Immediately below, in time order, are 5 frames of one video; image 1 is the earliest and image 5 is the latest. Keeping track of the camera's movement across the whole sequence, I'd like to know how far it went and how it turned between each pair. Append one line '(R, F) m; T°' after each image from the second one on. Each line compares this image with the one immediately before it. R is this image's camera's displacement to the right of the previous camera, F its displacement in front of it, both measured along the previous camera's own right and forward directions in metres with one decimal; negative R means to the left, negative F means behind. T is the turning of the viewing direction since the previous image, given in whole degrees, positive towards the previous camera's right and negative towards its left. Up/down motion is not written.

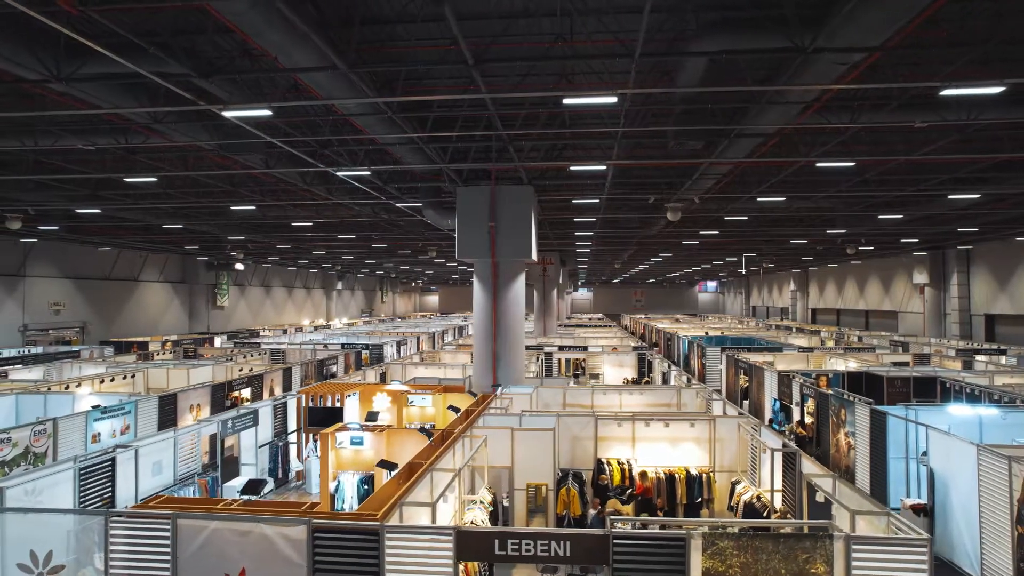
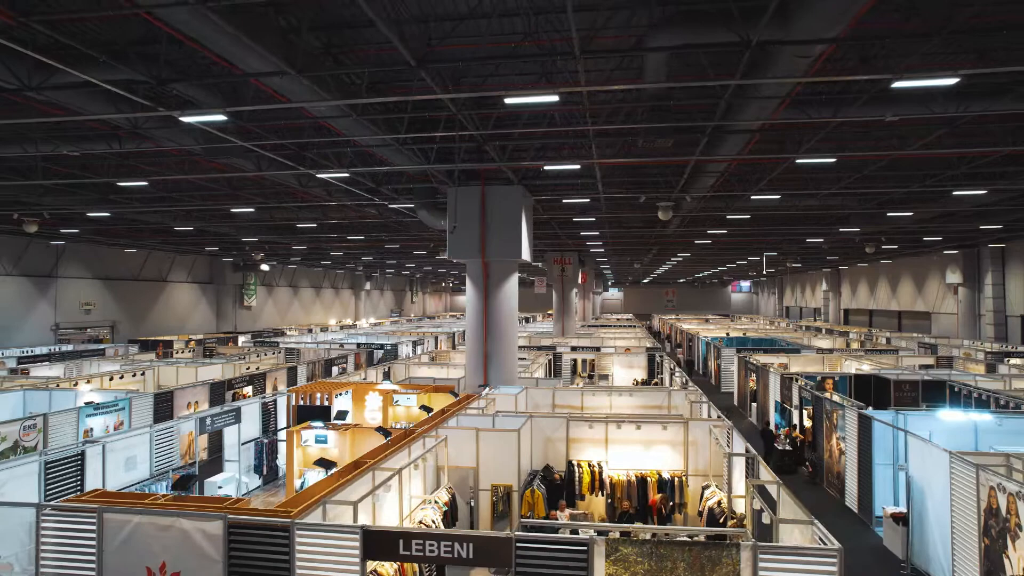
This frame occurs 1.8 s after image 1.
(+1.1, 0.0) m; -3°
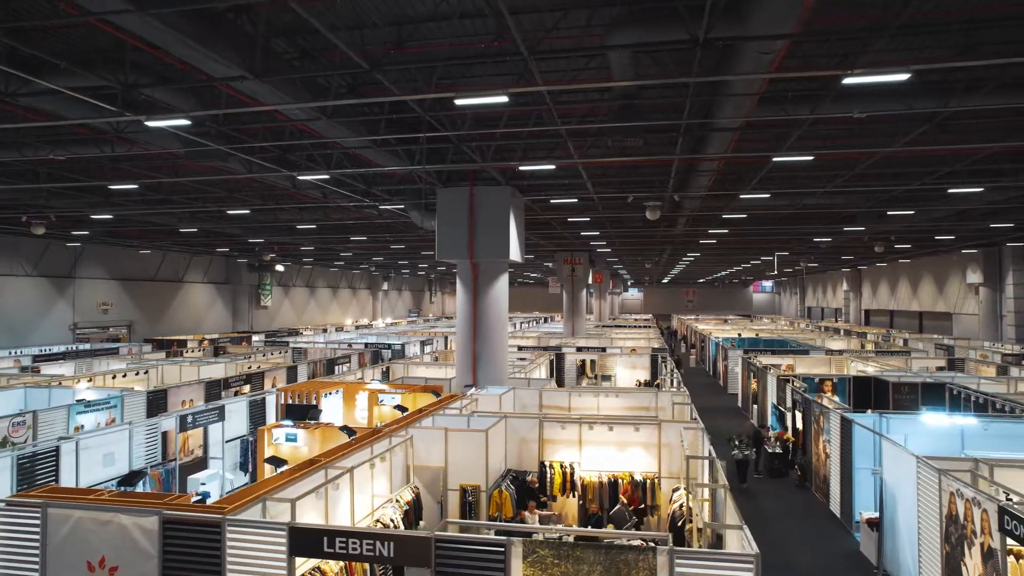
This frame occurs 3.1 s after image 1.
(+0.8, 0.0) m; -2°
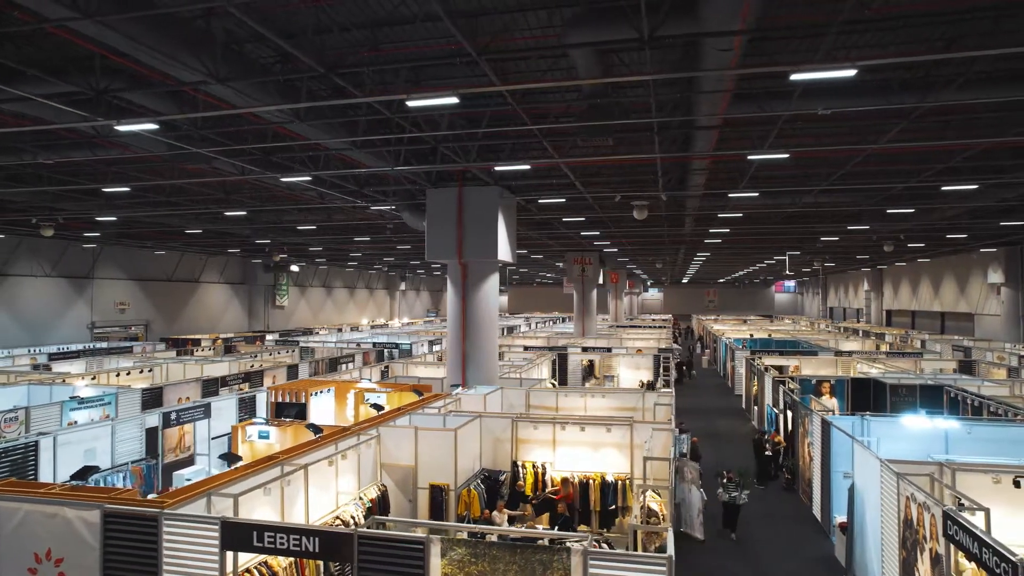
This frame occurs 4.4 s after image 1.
(+0.8, 0.0) m; -2°
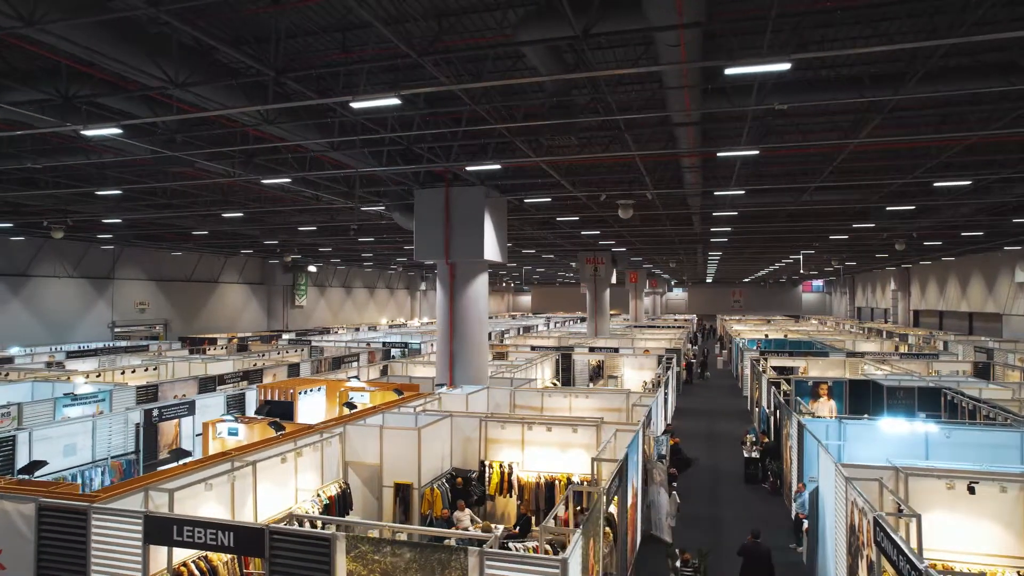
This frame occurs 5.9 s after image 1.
(+1.0, 0.0) m; -3°
